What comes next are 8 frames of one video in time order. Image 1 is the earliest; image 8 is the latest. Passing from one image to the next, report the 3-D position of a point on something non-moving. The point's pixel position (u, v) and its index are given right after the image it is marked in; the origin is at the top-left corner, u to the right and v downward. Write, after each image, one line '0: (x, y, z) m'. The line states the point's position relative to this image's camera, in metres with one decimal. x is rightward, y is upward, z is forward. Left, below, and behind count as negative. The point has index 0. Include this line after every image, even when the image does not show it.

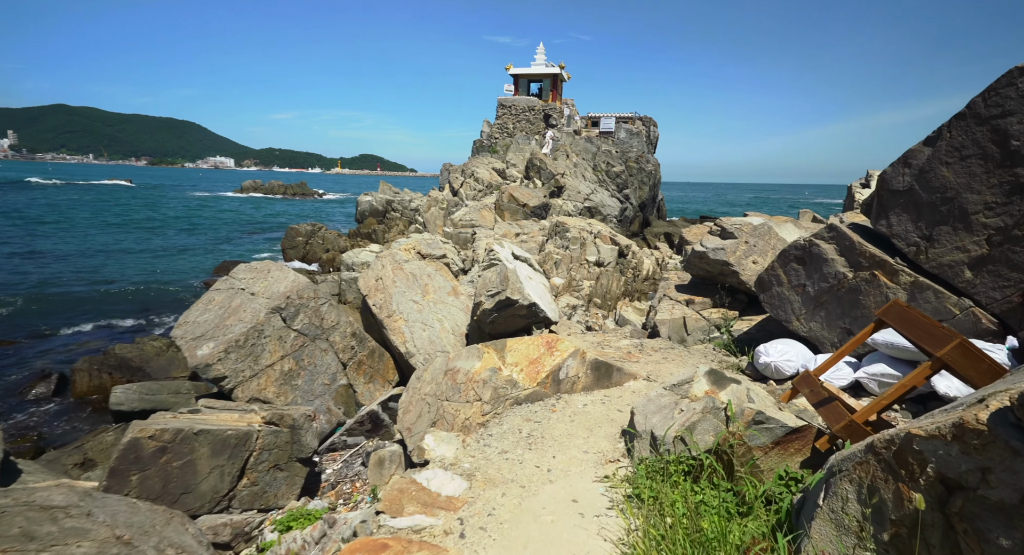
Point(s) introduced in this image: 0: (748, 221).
0: (+5.8, +1.4, +11.9) m
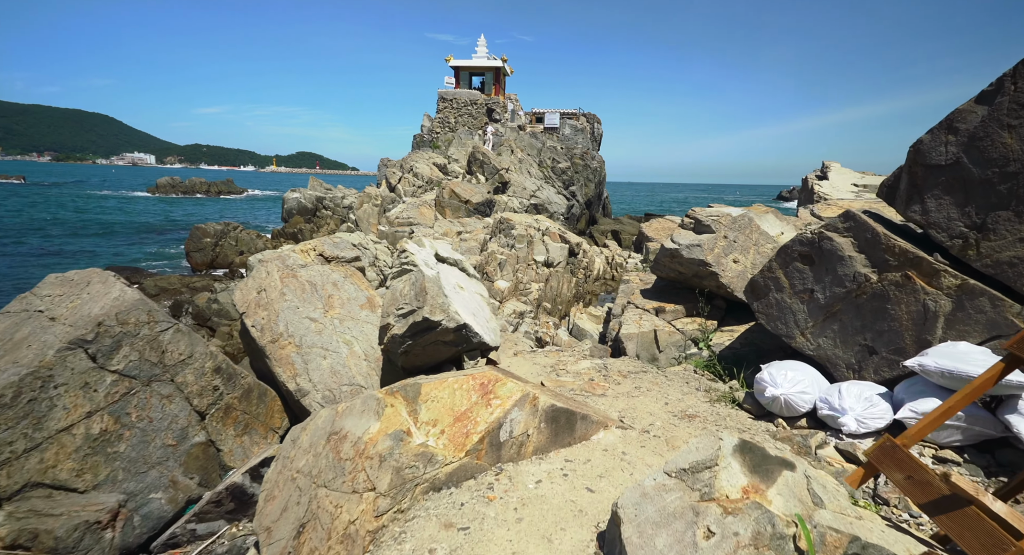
0: (+4.4, +1.4, +10.0) m
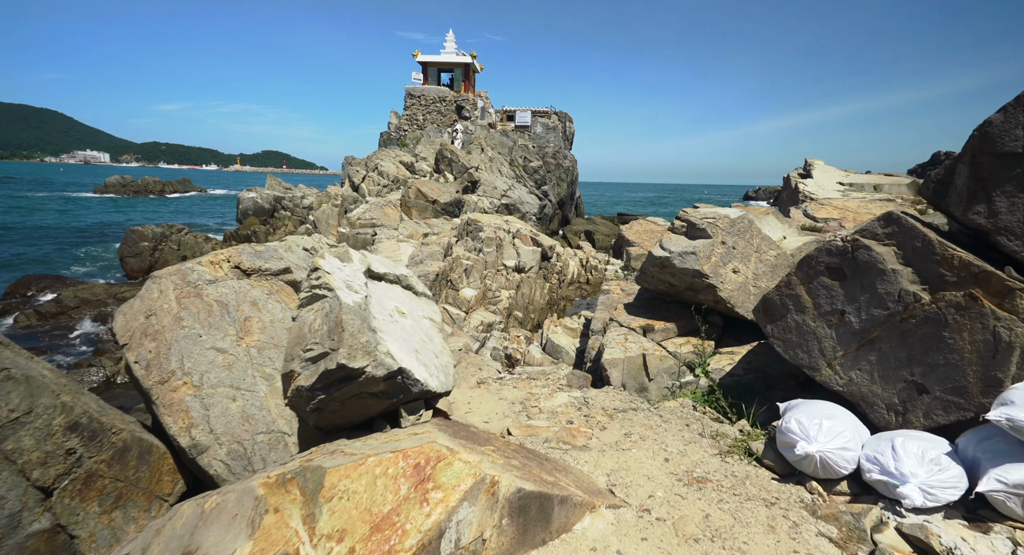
0: (+3.7, +1.2, +8.6) m
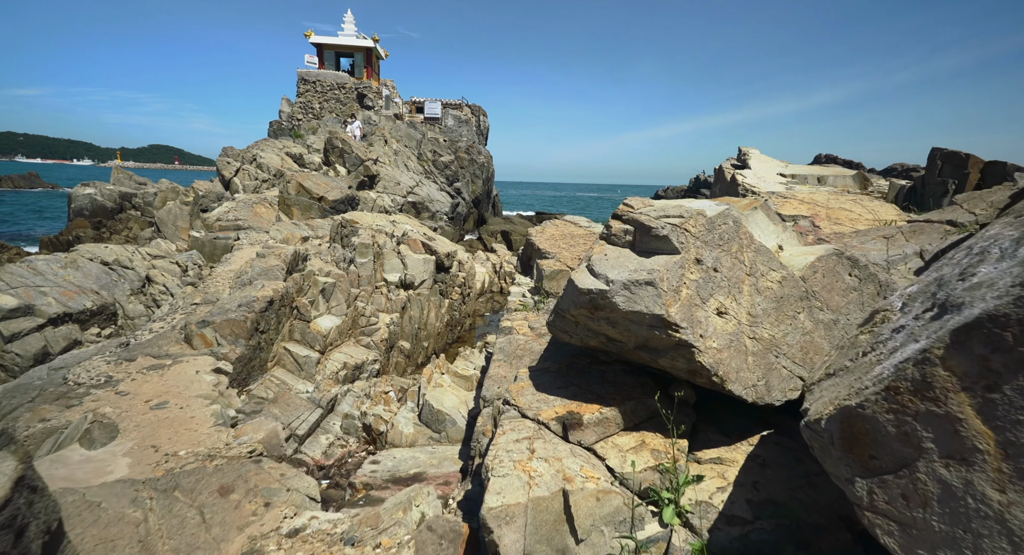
0: (+1.8, +0.7, +5.0) m
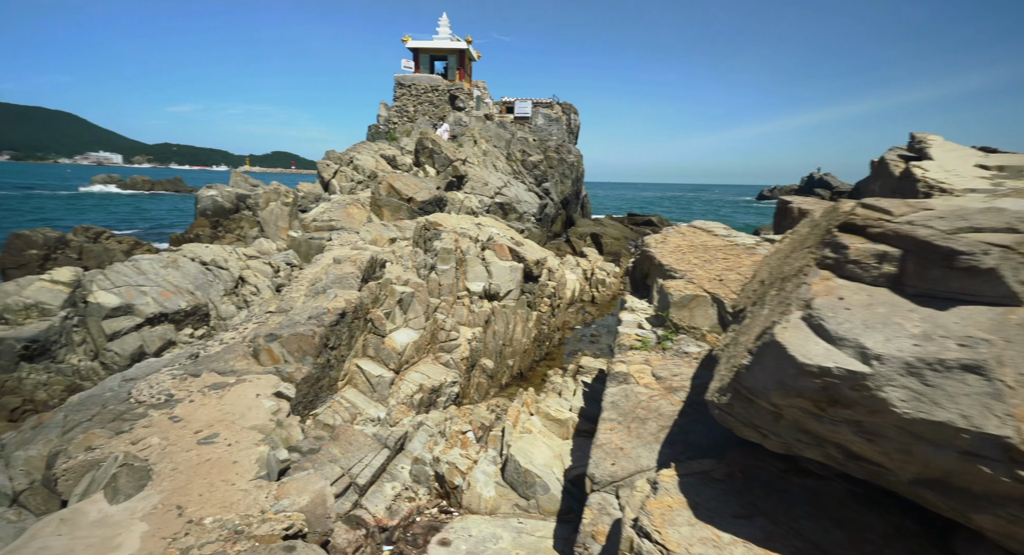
0: (+2.7, +0.4, +2.8) m
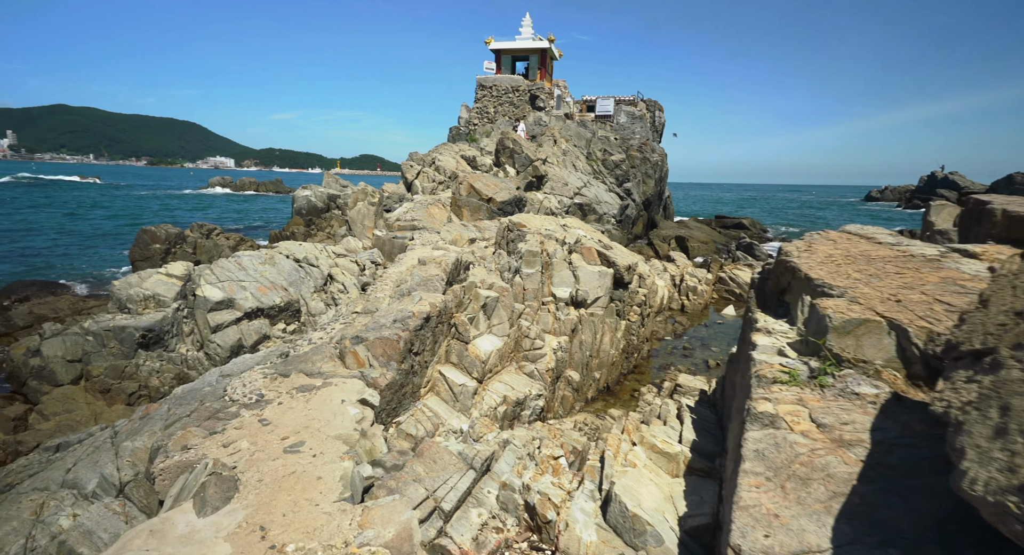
0: (+3.4, +0.2, +1.6) m
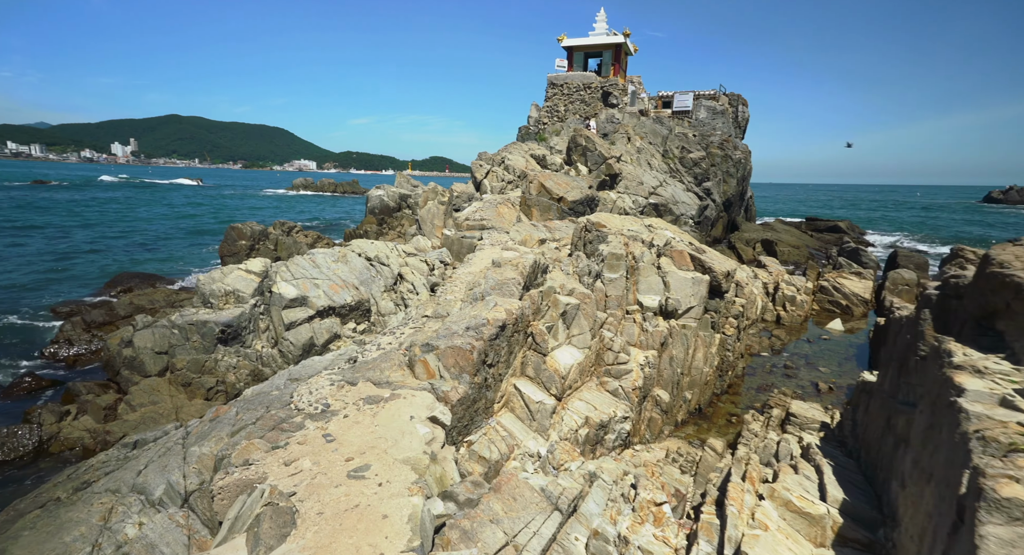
0: (+3.8, 0.0, +0.1) m
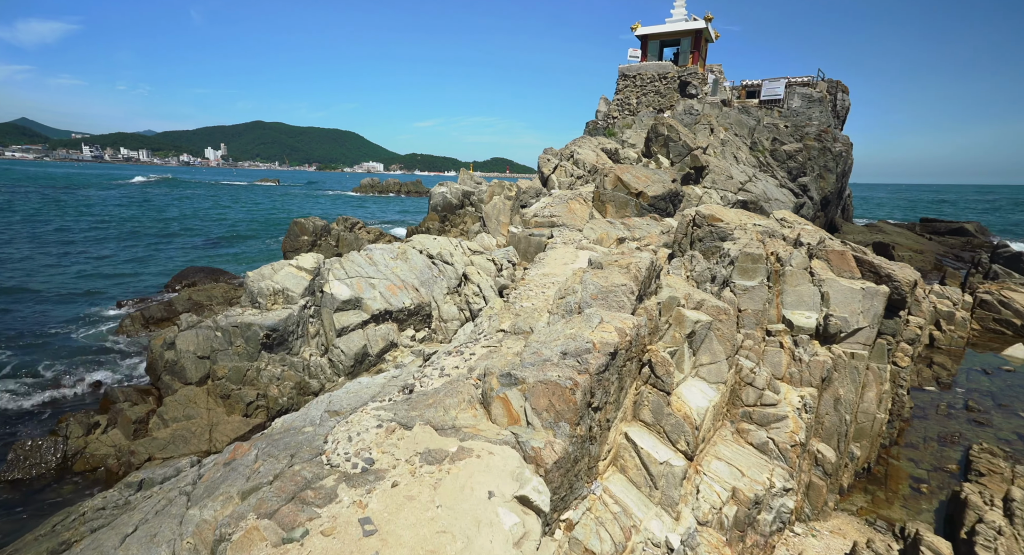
0: (+4.3, -0.1, -2.8) m
